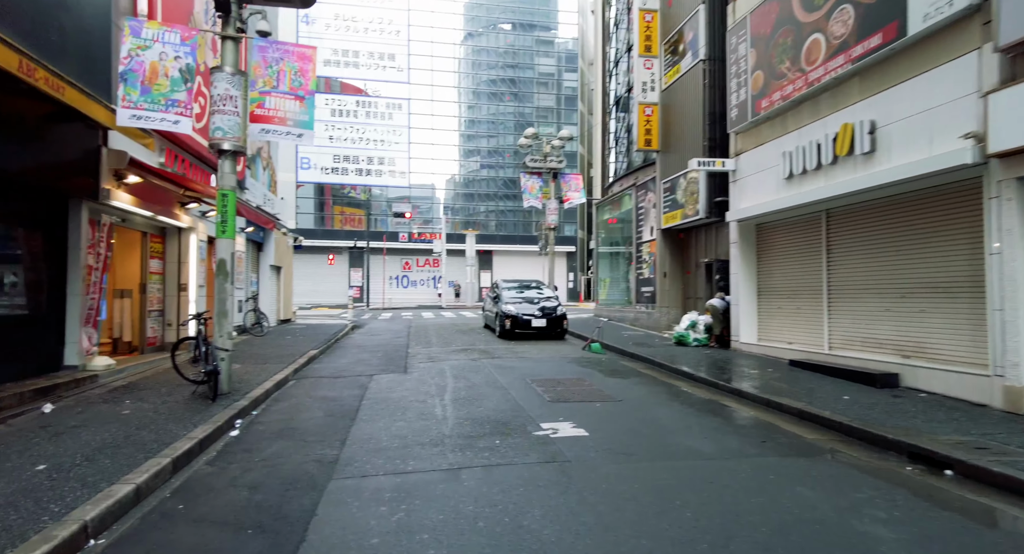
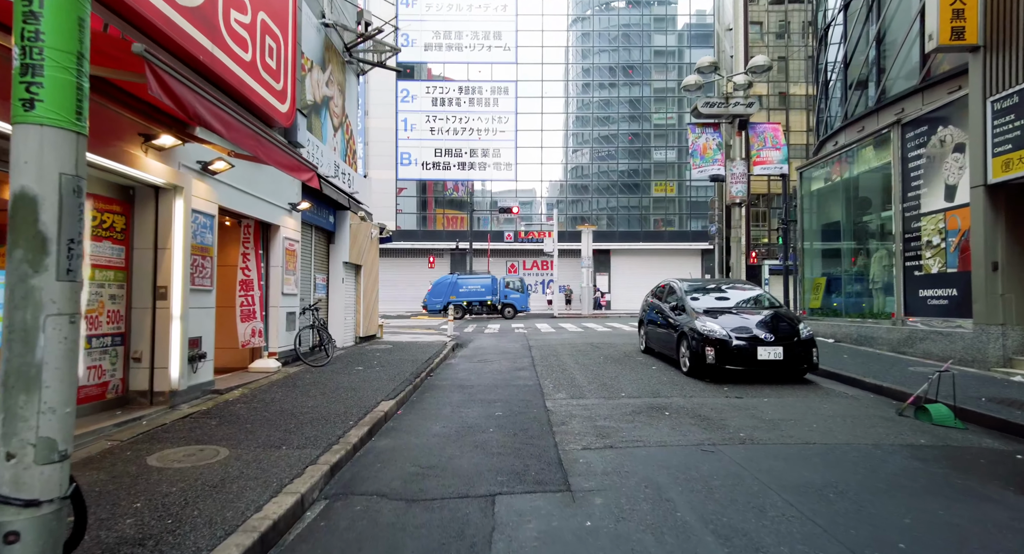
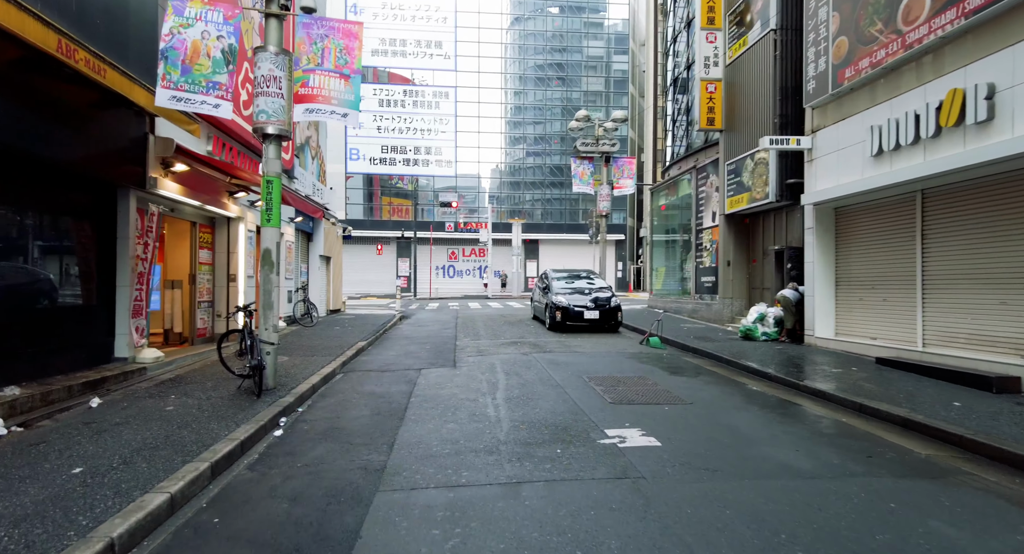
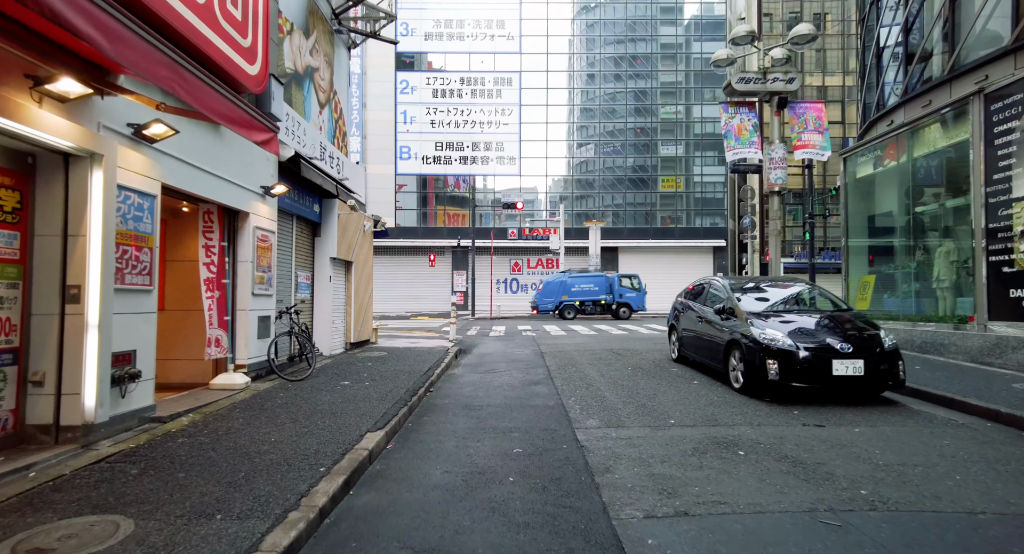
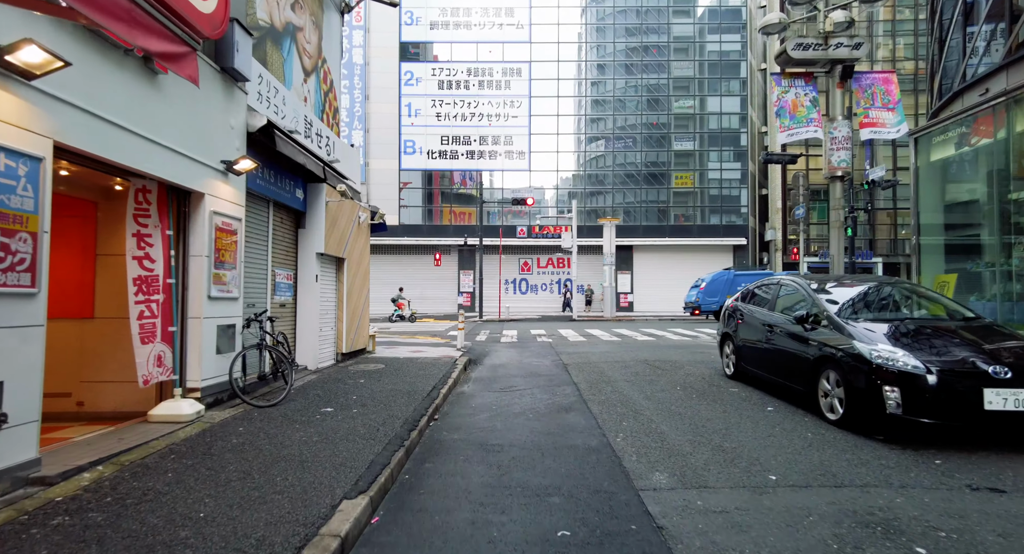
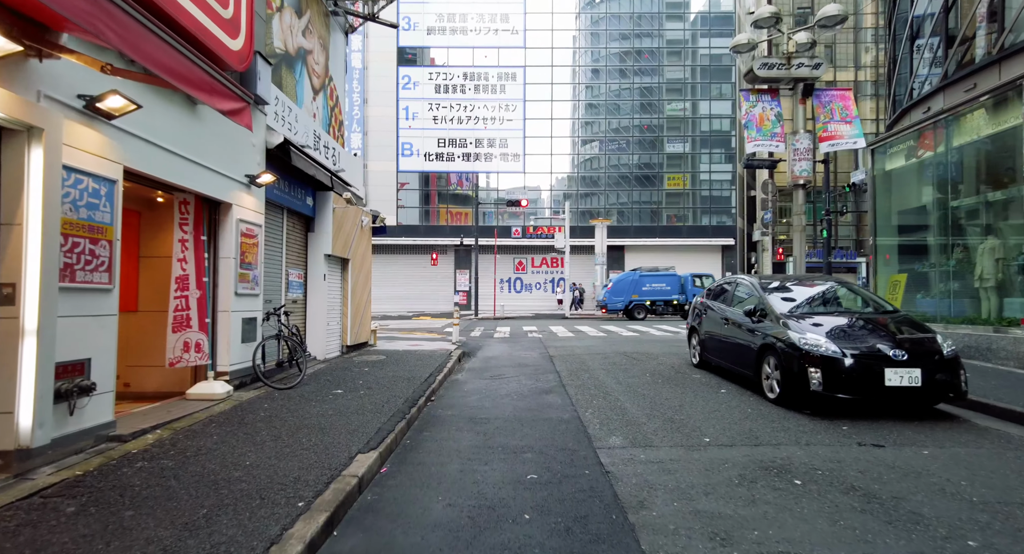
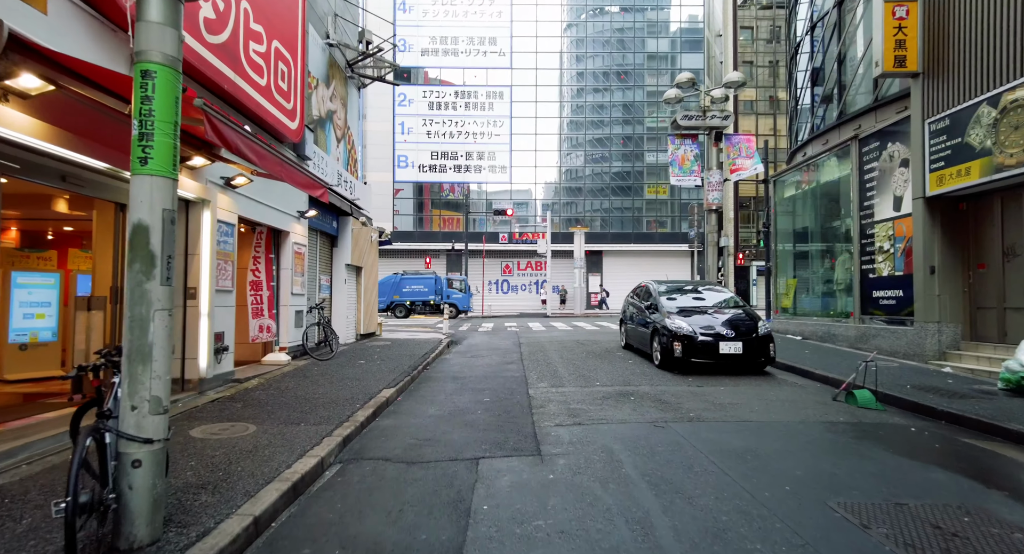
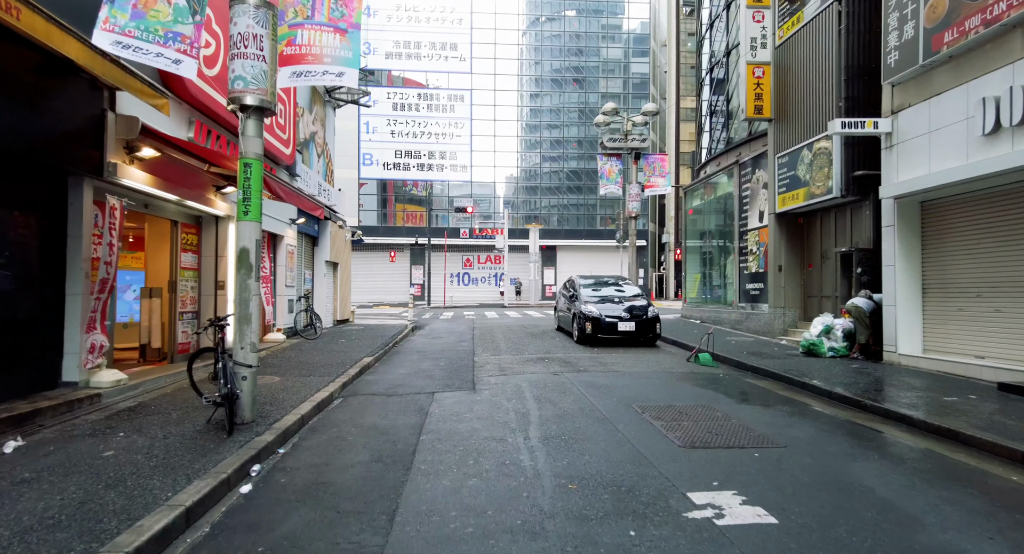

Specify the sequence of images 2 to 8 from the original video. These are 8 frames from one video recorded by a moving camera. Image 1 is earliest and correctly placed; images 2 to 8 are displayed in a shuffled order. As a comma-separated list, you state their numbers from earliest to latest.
3, 8, 7, 2, 4, 6, 5
